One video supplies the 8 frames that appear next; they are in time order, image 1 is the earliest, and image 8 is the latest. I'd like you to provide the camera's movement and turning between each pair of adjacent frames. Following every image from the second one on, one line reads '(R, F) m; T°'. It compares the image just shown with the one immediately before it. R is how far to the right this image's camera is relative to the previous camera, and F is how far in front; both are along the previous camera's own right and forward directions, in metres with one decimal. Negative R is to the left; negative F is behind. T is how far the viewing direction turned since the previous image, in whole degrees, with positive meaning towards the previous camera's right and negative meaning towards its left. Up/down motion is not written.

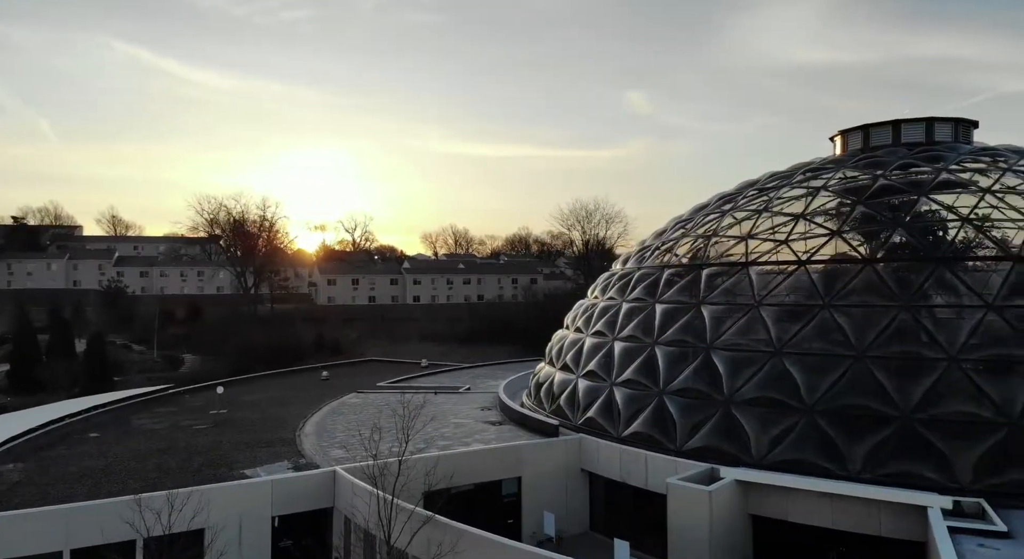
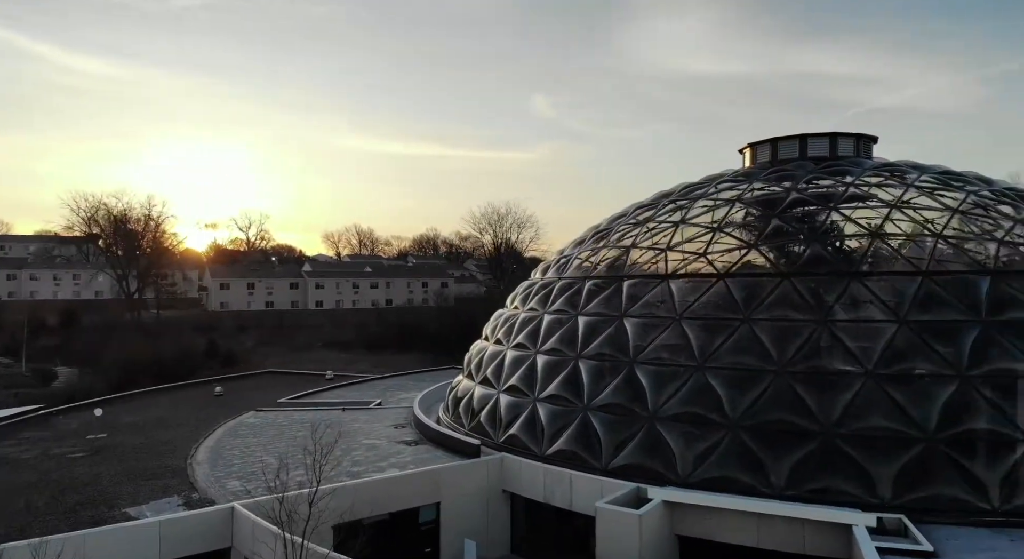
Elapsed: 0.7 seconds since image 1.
(-0.3, +0.7) m; +8°
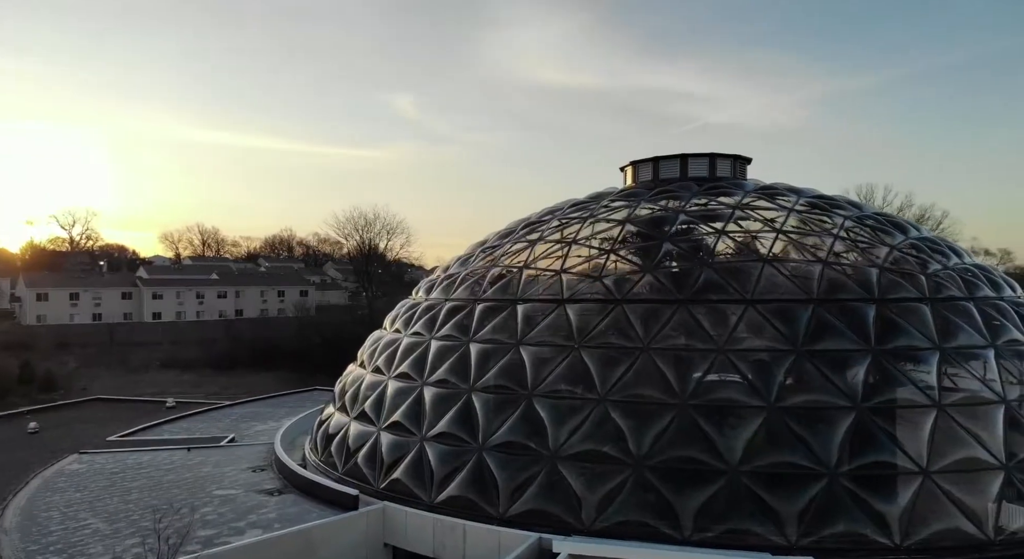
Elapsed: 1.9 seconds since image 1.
(-0.5, +1.3) m; +11°
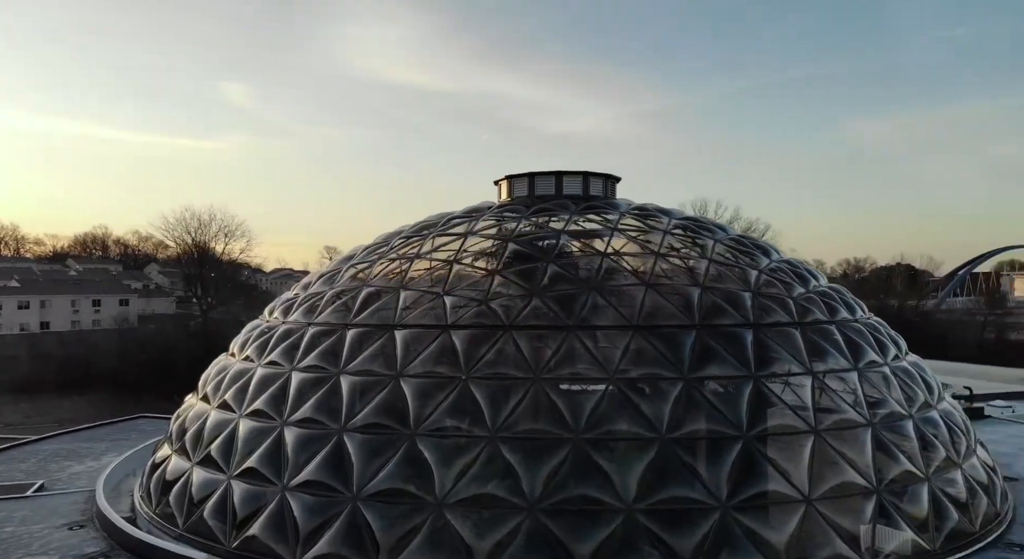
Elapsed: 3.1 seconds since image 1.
(-0.5, +1.1) m; +12°
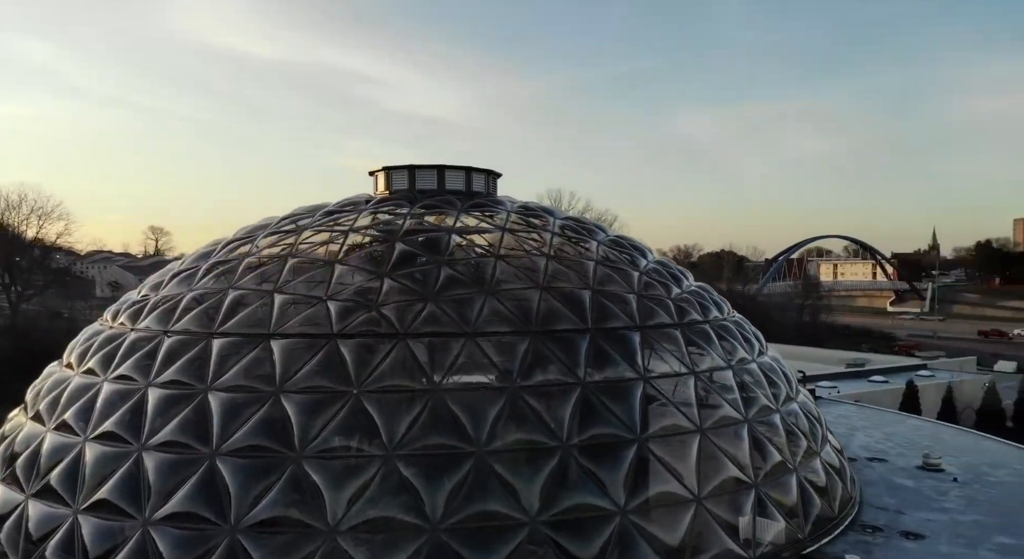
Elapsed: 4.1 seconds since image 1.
(-0.7, +0.5) m; +12°
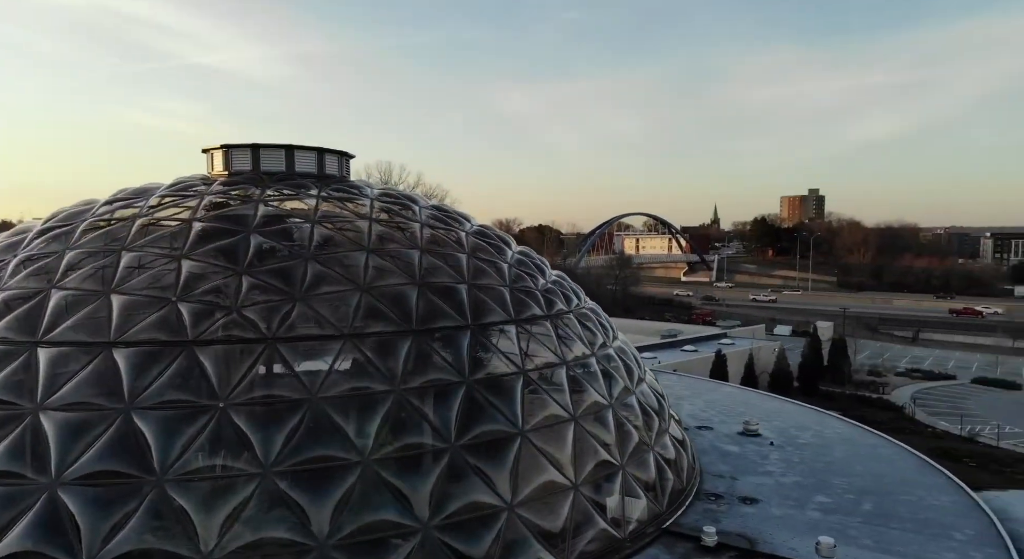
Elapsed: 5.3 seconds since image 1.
(-1.0, +0.3) m; +15°
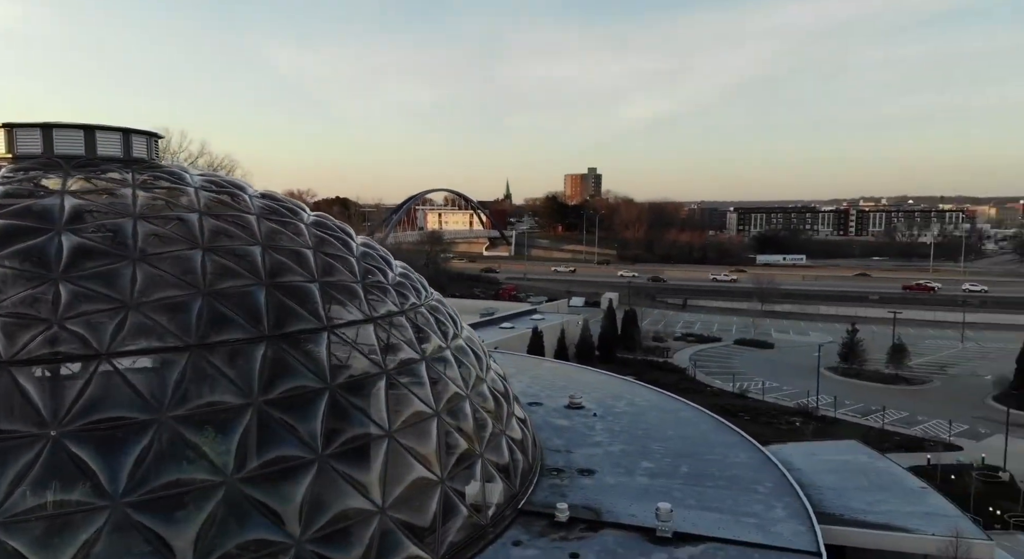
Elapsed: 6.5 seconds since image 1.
(-1.1, 0.0) m; +17°
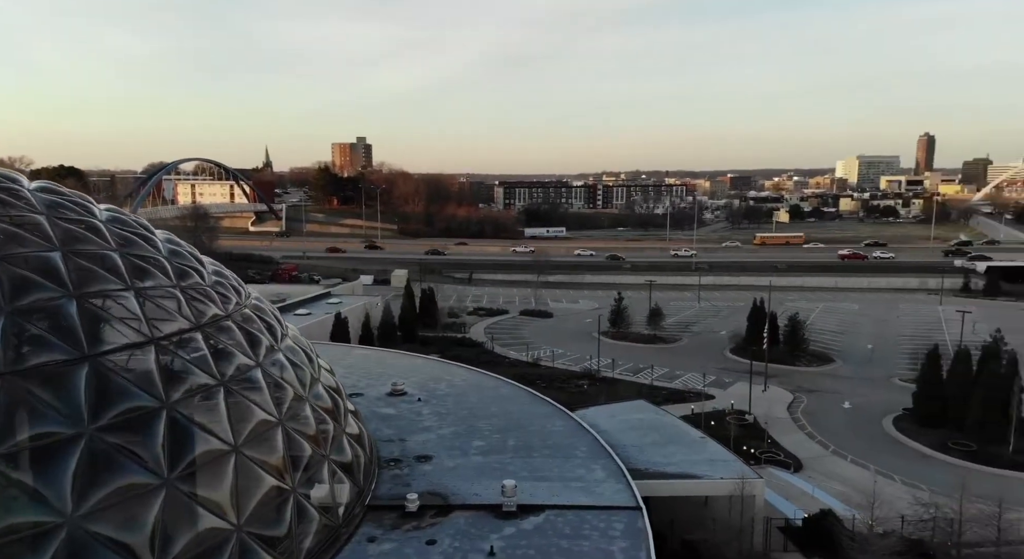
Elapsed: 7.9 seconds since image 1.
(-1.3, -0.3) m; +18°
